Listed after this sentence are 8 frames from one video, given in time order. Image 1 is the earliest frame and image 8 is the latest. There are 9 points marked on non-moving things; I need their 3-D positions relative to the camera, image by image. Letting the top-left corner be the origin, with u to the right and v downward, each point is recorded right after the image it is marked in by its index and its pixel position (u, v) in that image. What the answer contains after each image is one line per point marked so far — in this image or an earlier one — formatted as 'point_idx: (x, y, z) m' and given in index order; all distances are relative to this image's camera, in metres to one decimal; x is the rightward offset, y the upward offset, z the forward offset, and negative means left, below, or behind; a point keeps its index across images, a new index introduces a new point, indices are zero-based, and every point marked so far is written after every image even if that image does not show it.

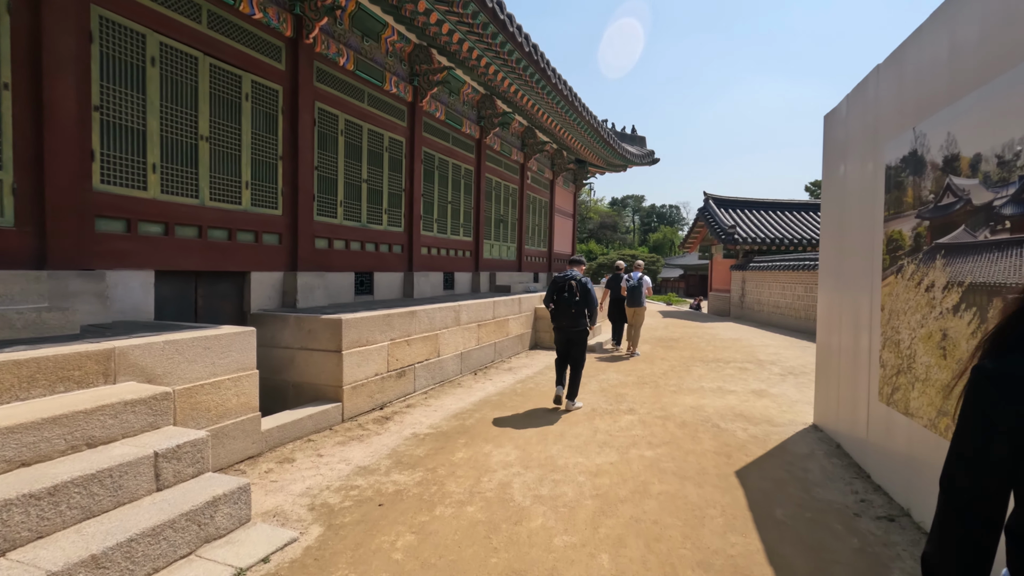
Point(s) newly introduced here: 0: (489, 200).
0: (-0.4, +1.6, +9.9) m
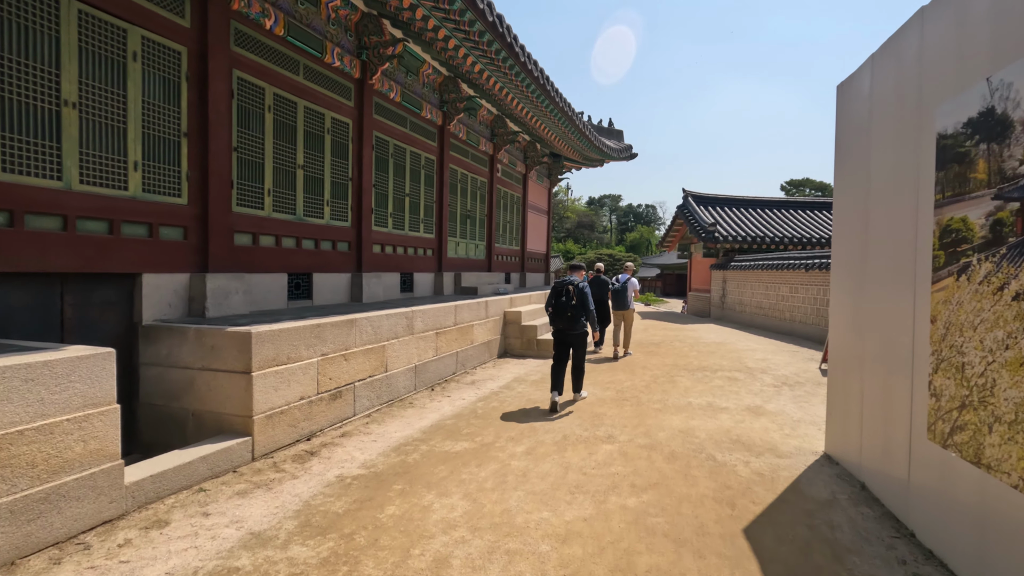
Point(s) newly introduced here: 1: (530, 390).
0: (-1.0, +1.6, +9.0) m
1: (+0.2, -1.1, +5.9) m
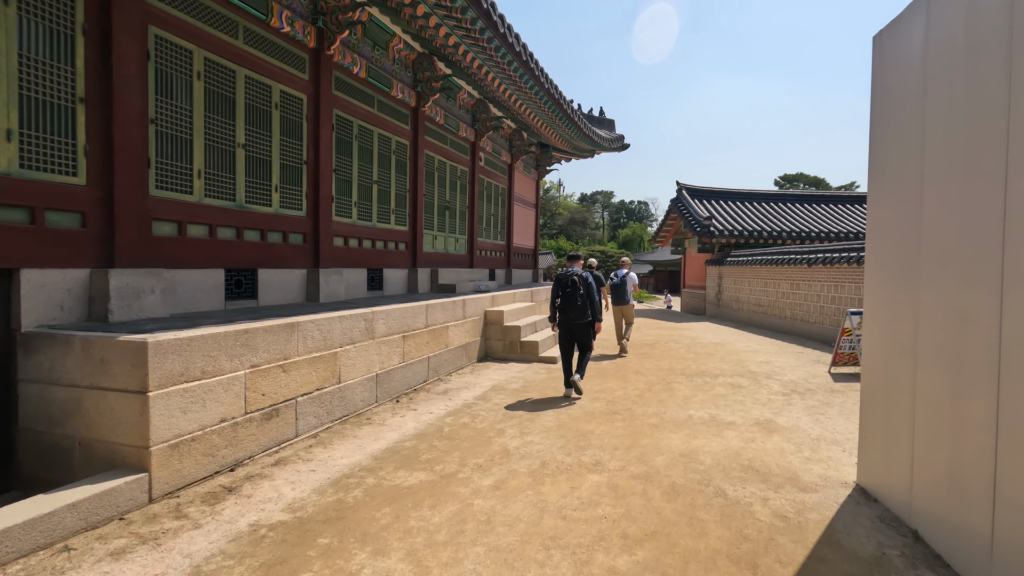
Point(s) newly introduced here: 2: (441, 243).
0: (-1.3, +1.6, +8.3) m
1: (0.0, -1.1, +5.2) m
2: (-1.2, +0.7, +8.6) m
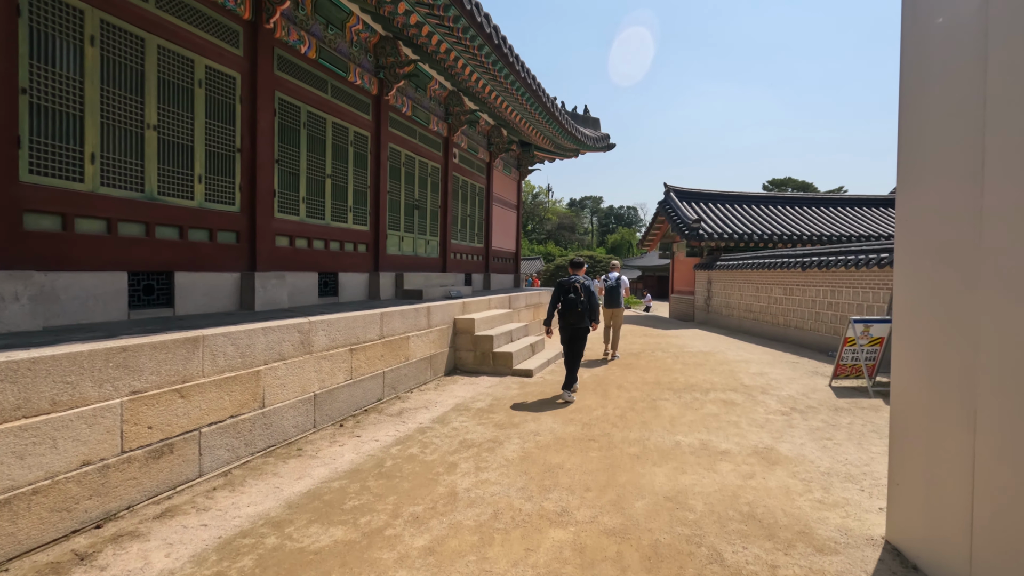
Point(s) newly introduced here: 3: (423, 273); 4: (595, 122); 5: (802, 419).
0: (-1.6, +1.6, +7.6) m
1: (-0.4, -1.2, +4.6) m
2: (-1.5, +0.6, +7.9) m
3: (-1.3, +0.2, +7.9) m
4: (+2.2, +4.4, +14.2) m
5: (+2.6, -1.2, +4.7) m
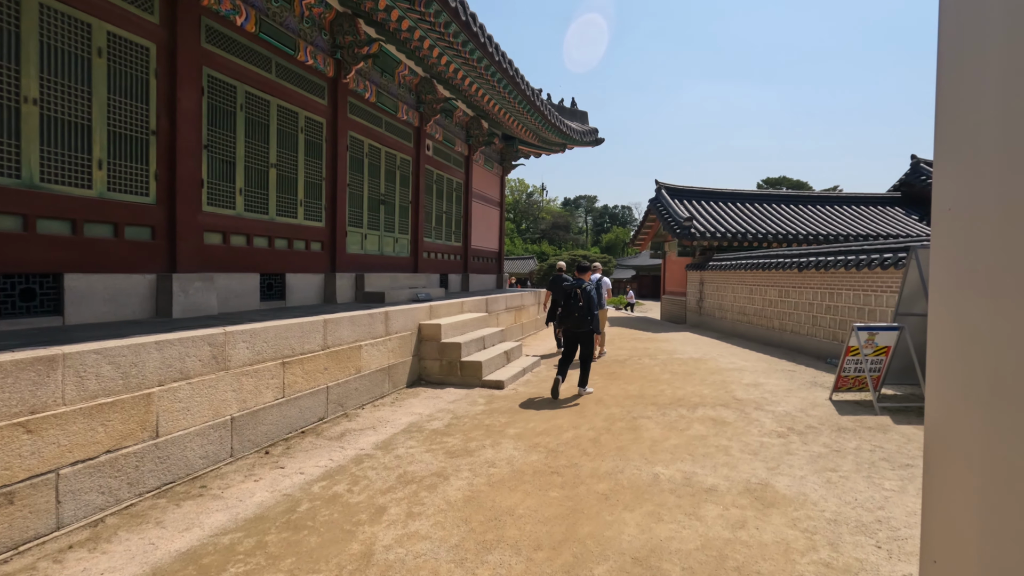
0: (-2.0, +1.5, +7.0) m
1: (-0.7, -1.2, +3.9) m
2: (-1.9, +0.6, +7.3) m
3: (-1.7, +0.2, +7.3) m
4: (+1.8, +4.4, +13.5) m
5: (+2.2, -1.2, +4.1) m
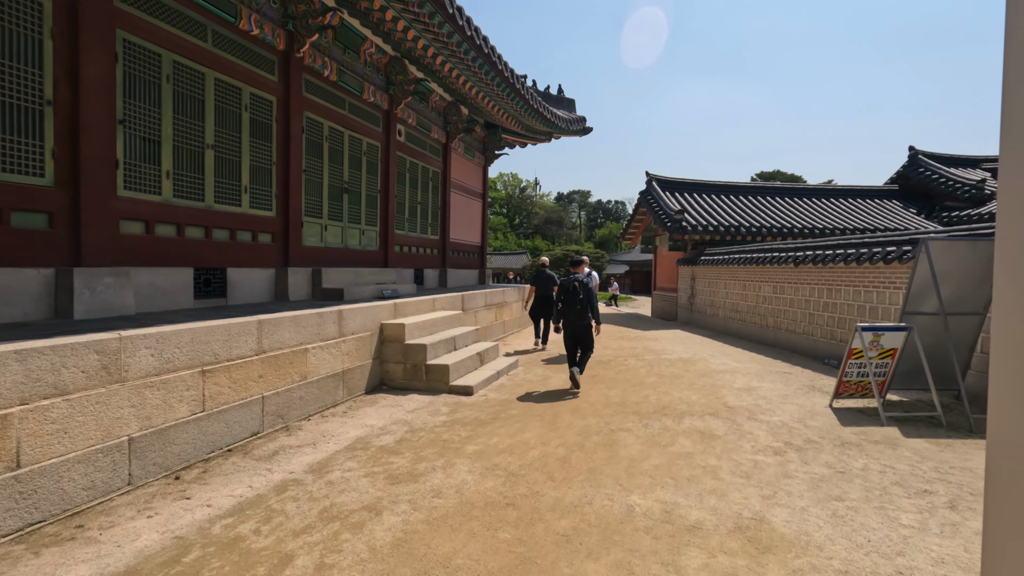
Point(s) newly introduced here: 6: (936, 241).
0: (-2.3, +1.6, +6.4) m
1: (-1.0, -1.2, +3.4) m
2: (-2.2, +0.7, +6.7) m
3: (-2.0, +0.2, +6.7) m
4: (+1.4, +4.5, +13.0) m
5: (+1.9, -1.2, +3.6) m
6: (+3.9, +0.4, +4.9) m
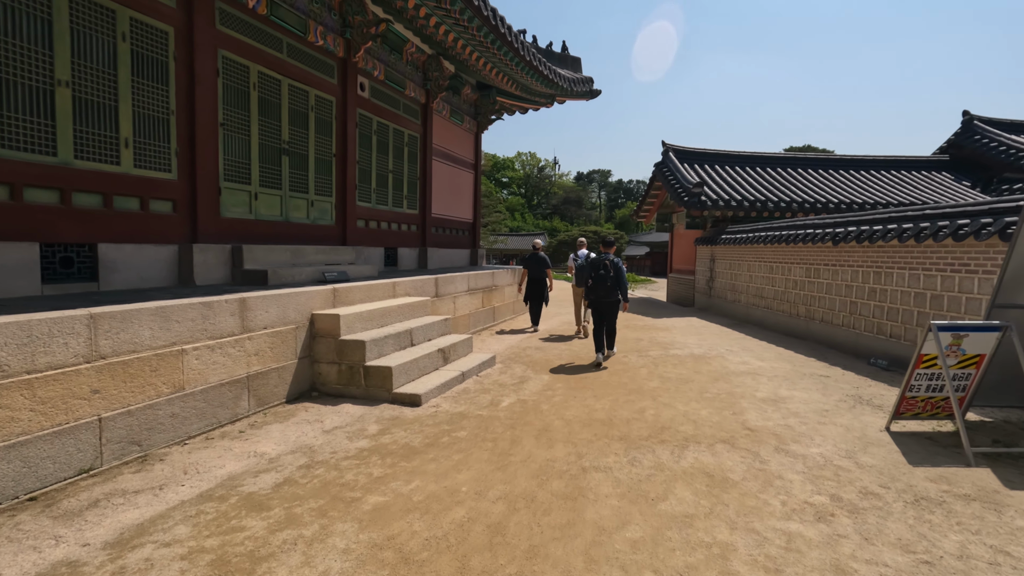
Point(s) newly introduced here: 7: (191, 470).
0: (-2.6, +1.8, +5.2) m
1: (-1.4, -1.1, +2.2) m
2: (-2.5, +0.9, +5.5) m
3: (-2.3, +0.4, +5.6) m
4: (+1.4, +4.9, +11.5) m
5: (+1.5, -1.1, +2.3) m
6: (+3.5, +0.5, +3.5) m
7: (-1.9, -1.1, +3.1) m
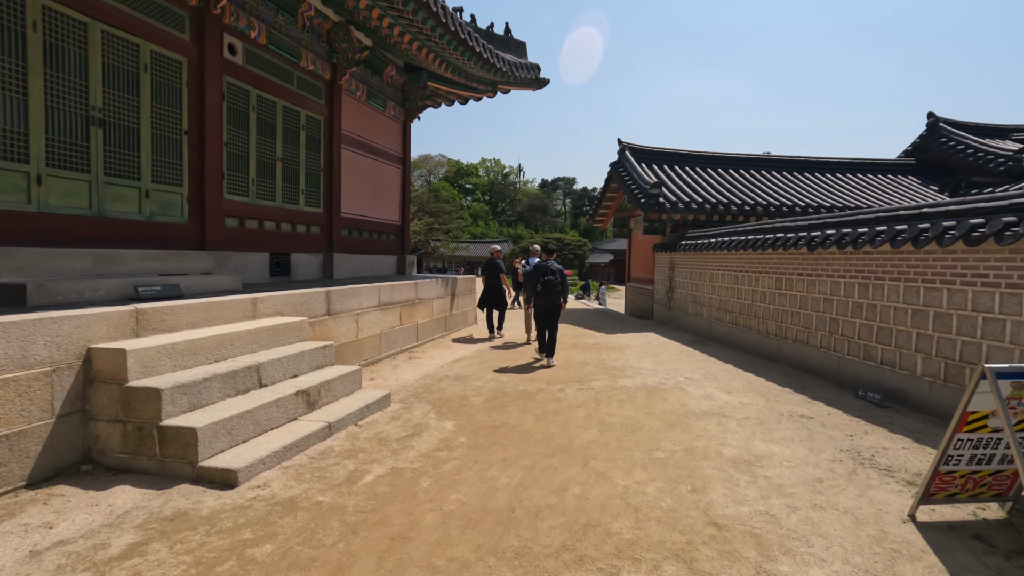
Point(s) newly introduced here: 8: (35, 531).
0: (-3.4, +1.6, +3.7) m
1: (-2.0, -1.2, +0.8) m
2: (-3.4, +0.7, +4.0) m
3: (-3.2, +0.3, +4.1) m
4: (+0.1, +4.7, +10.3) m
5: (+0.9, -1.2, +1.0) m
6: (+2.8, +0.4, +2.3) m
7: (-2.5, -1.2, +1.6) m
8: (-2.2, -1.1, +2.5) m
